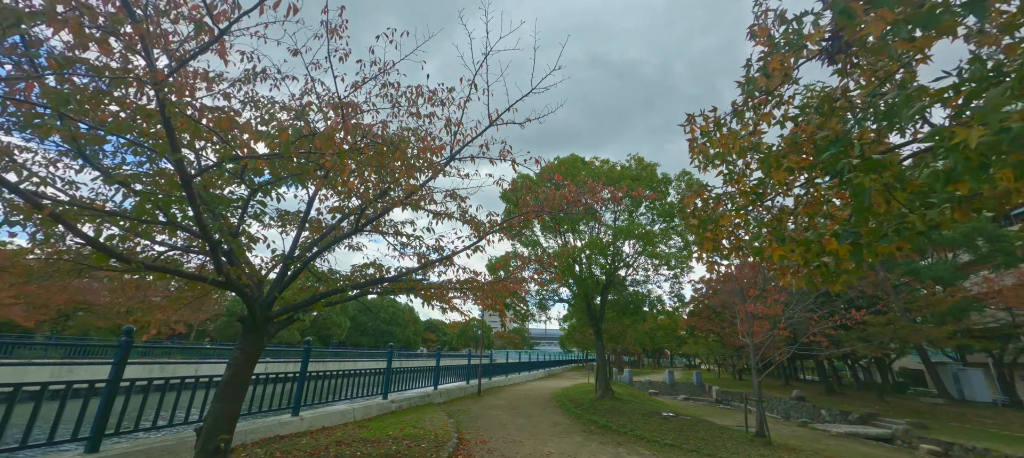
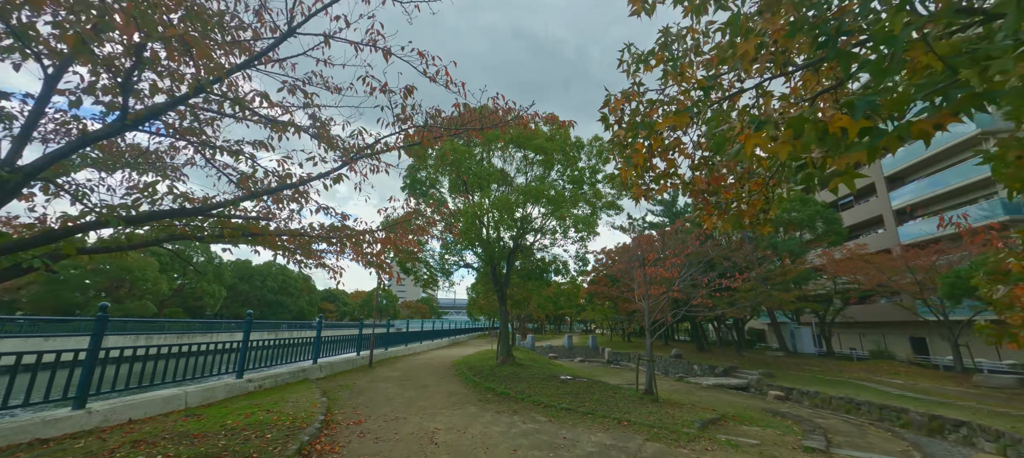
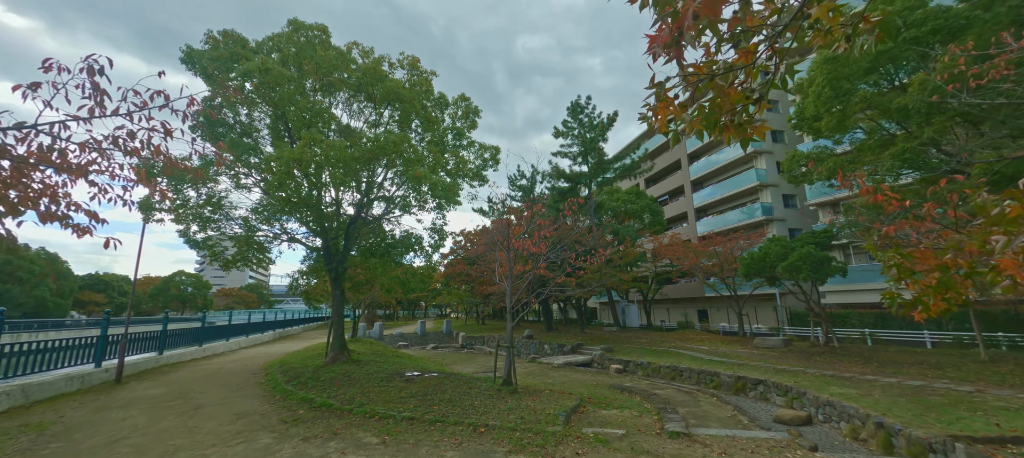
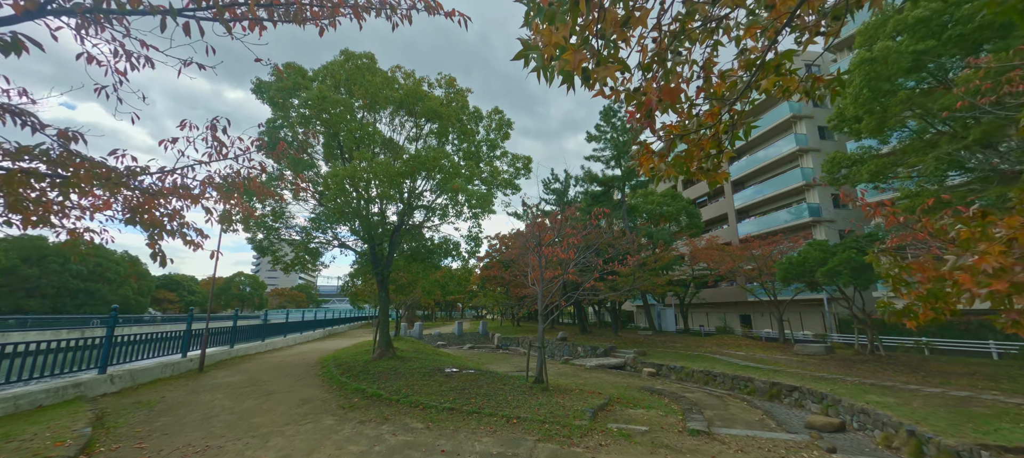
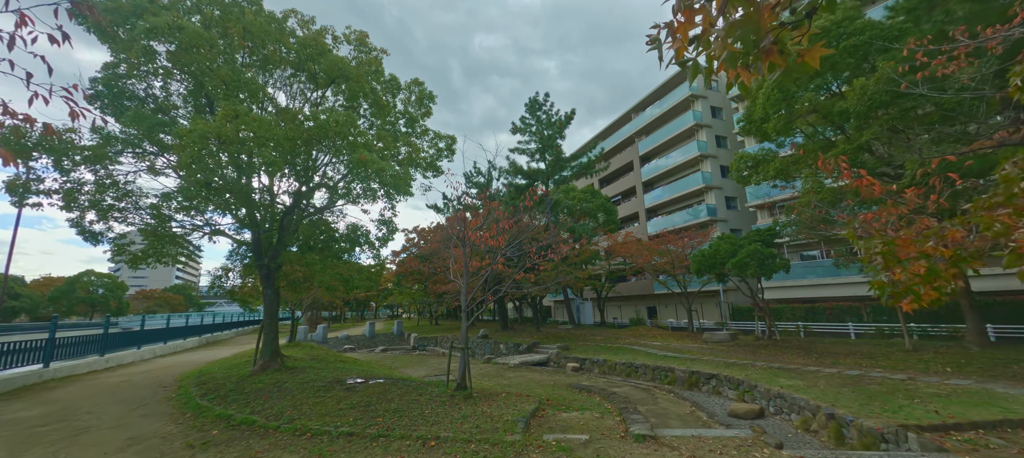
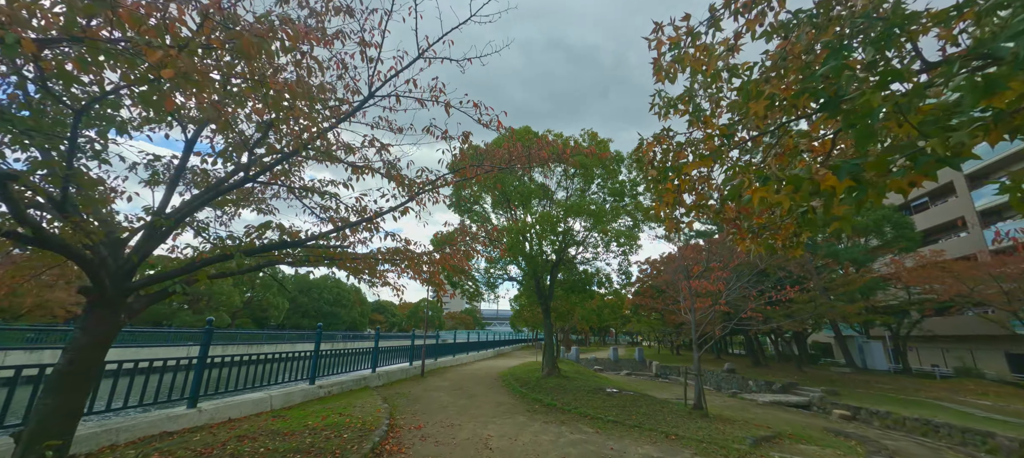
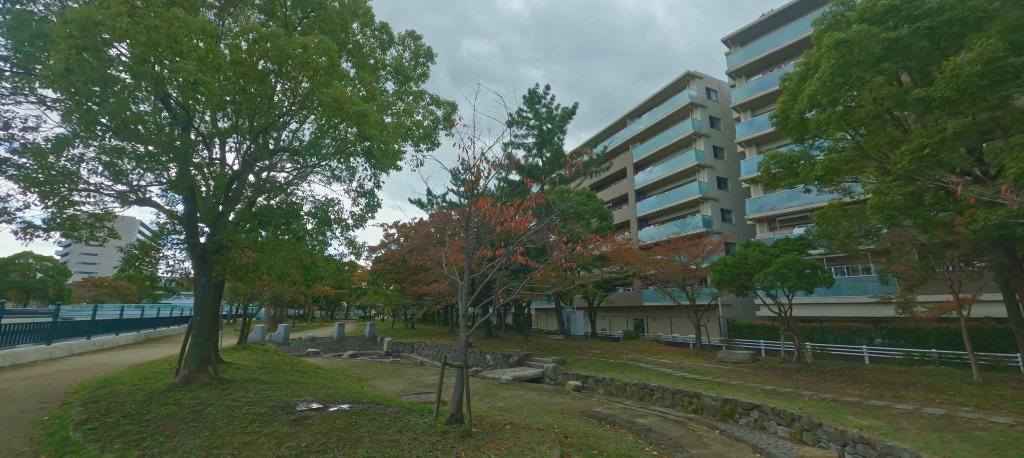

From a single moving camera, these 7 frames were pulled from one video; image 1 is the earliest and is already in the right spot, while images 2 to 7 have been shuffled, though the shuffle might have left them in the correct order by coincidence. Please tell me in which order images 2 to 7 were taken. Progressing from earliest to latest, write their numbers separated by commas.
6, 2, 4, 3, 5, 7
